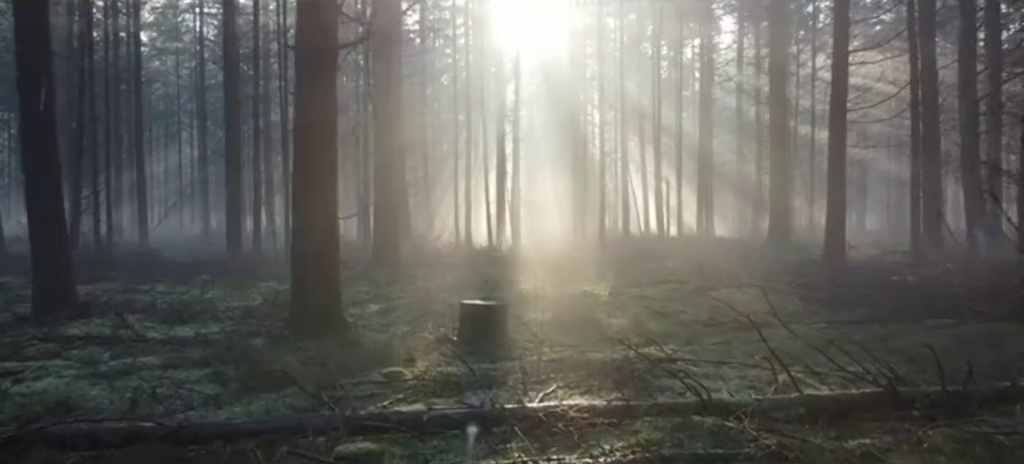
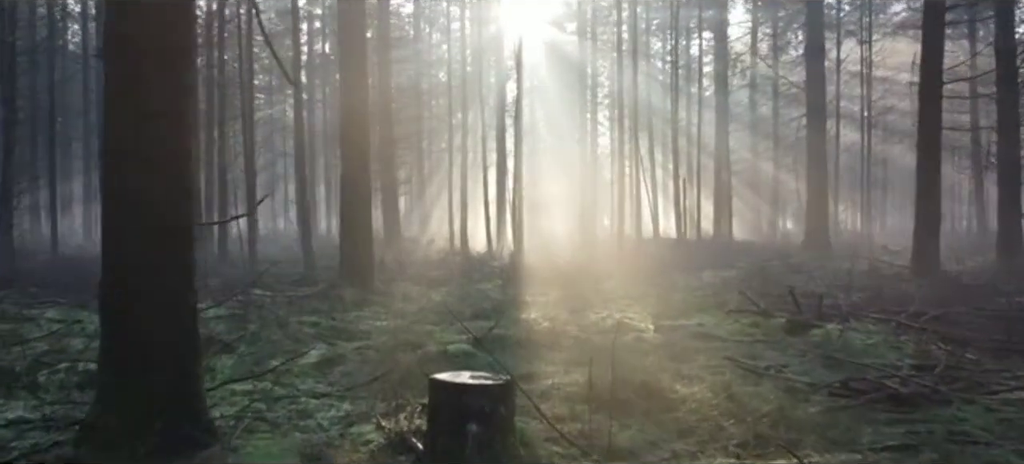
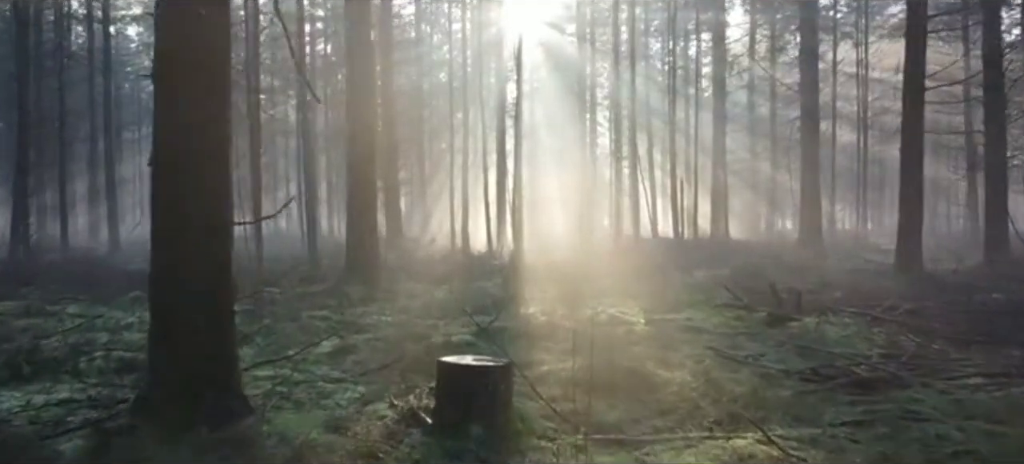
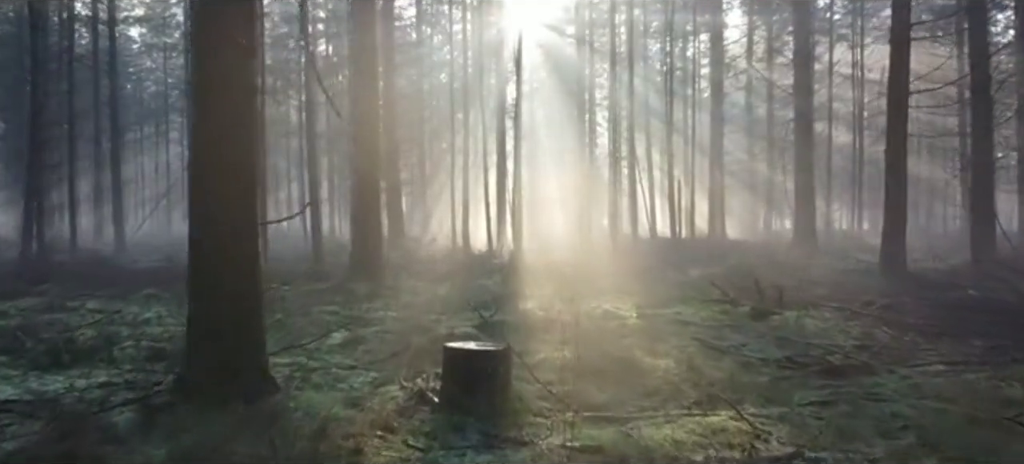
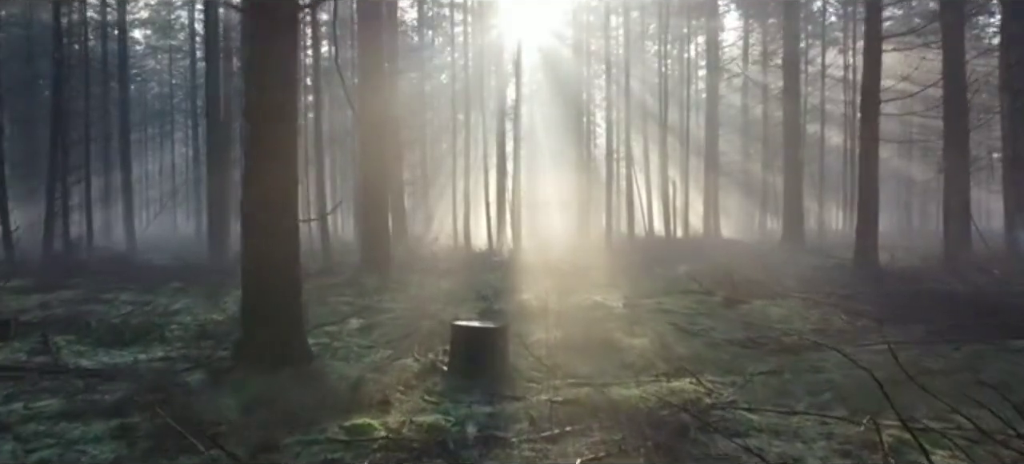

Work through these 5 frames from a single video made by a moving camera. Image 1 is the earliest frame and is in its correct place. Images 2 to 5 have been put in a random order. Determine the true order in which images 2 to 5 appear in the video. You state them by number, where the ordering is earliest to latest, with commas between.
5, 4, 3, 2
